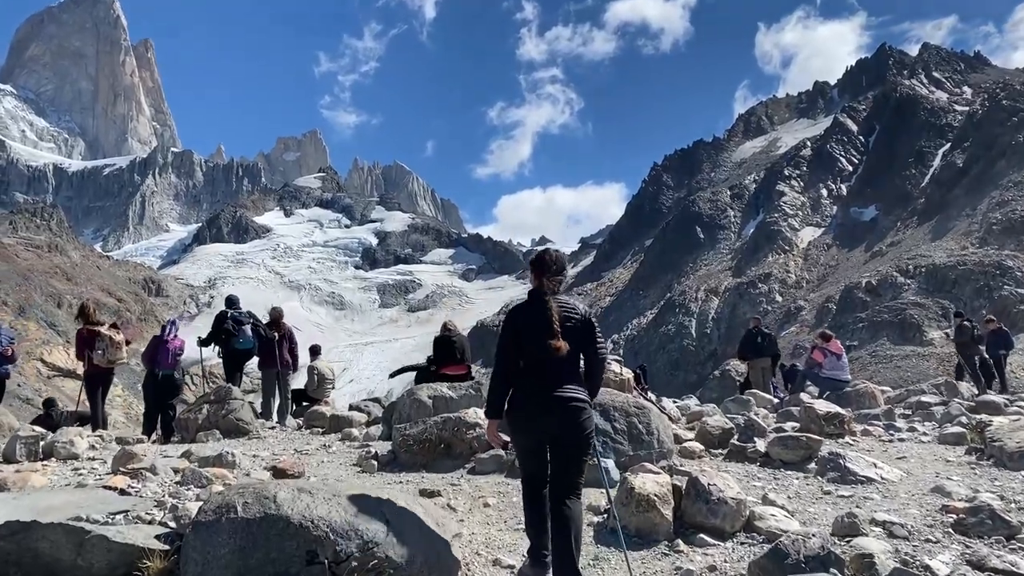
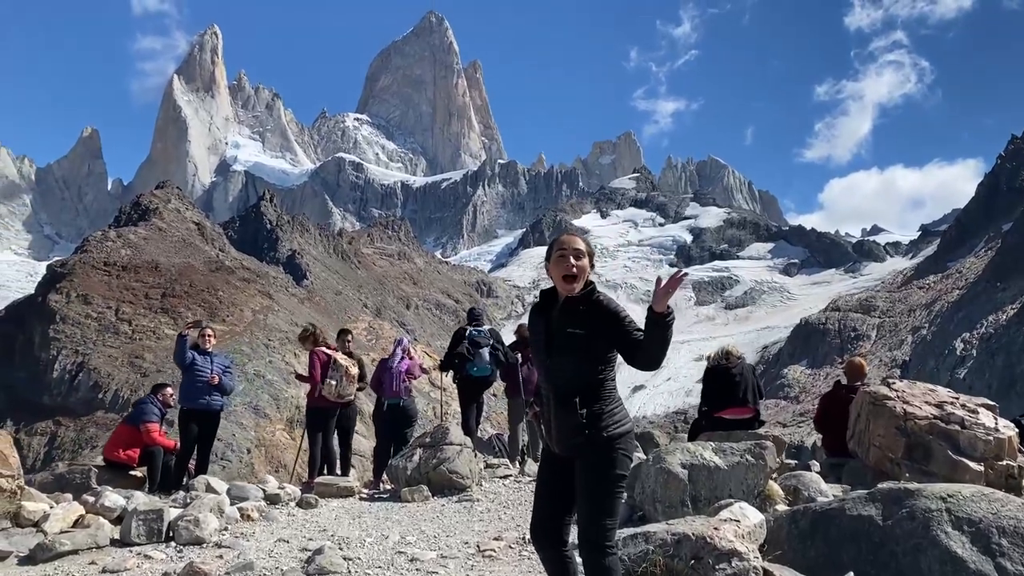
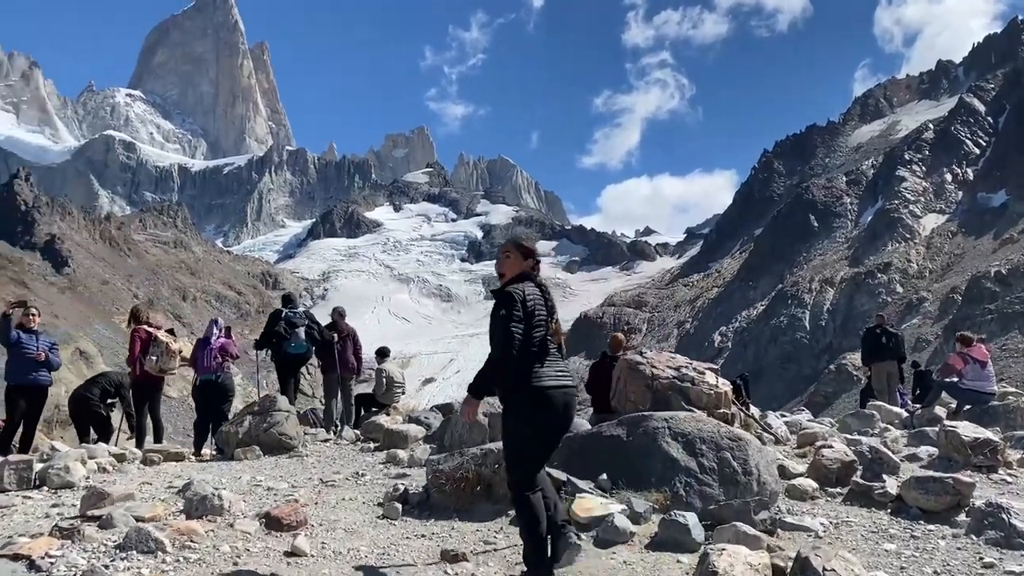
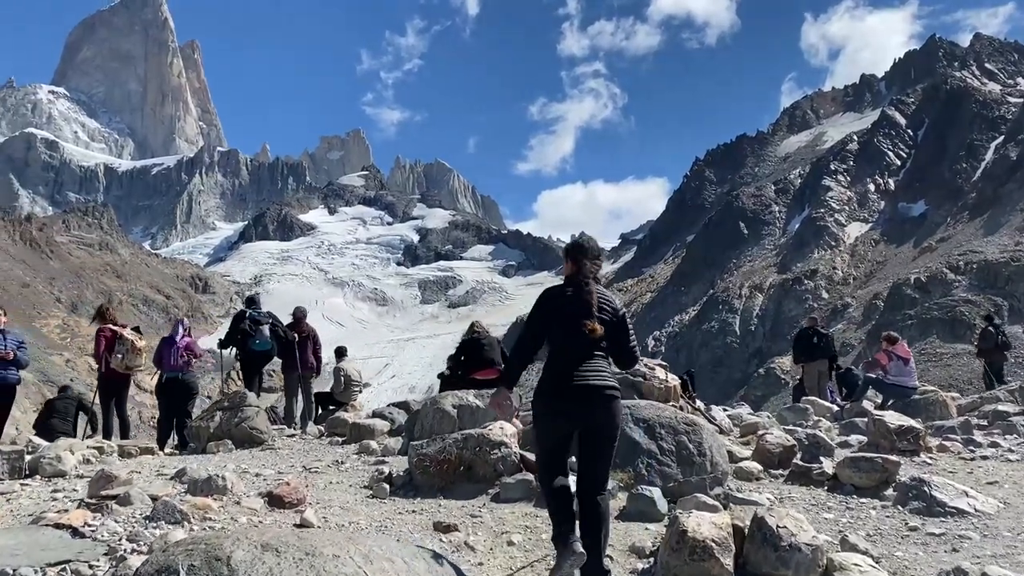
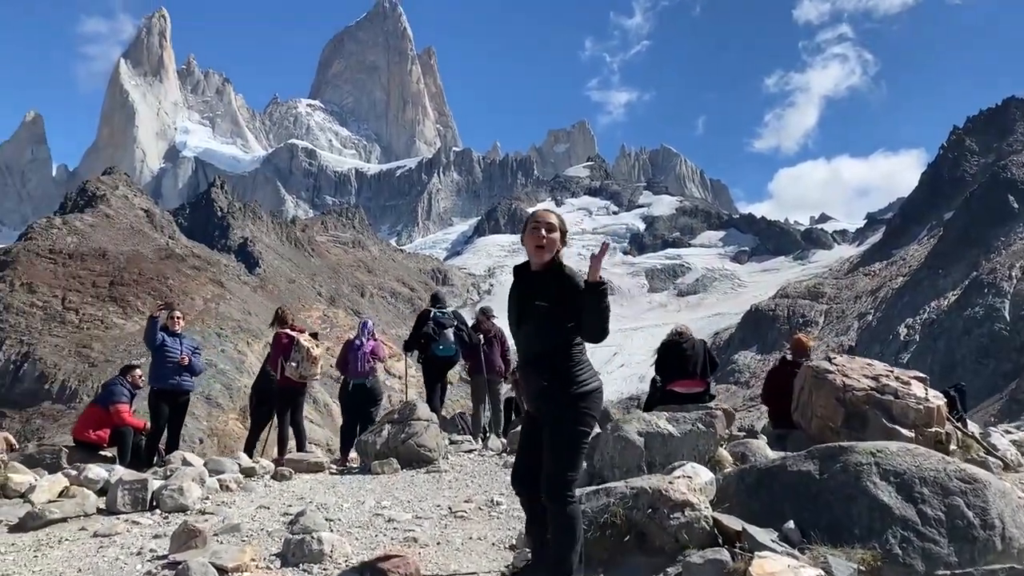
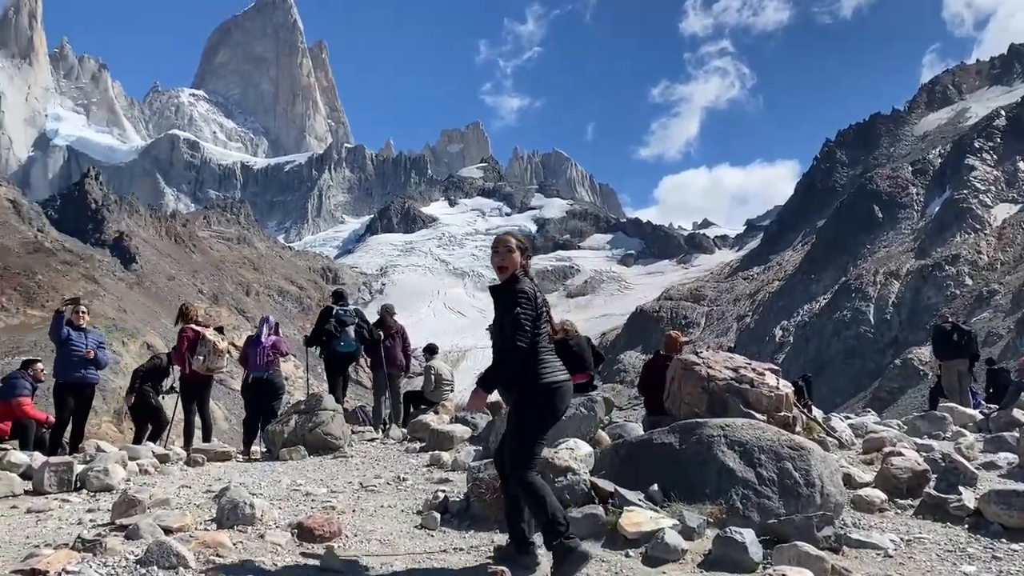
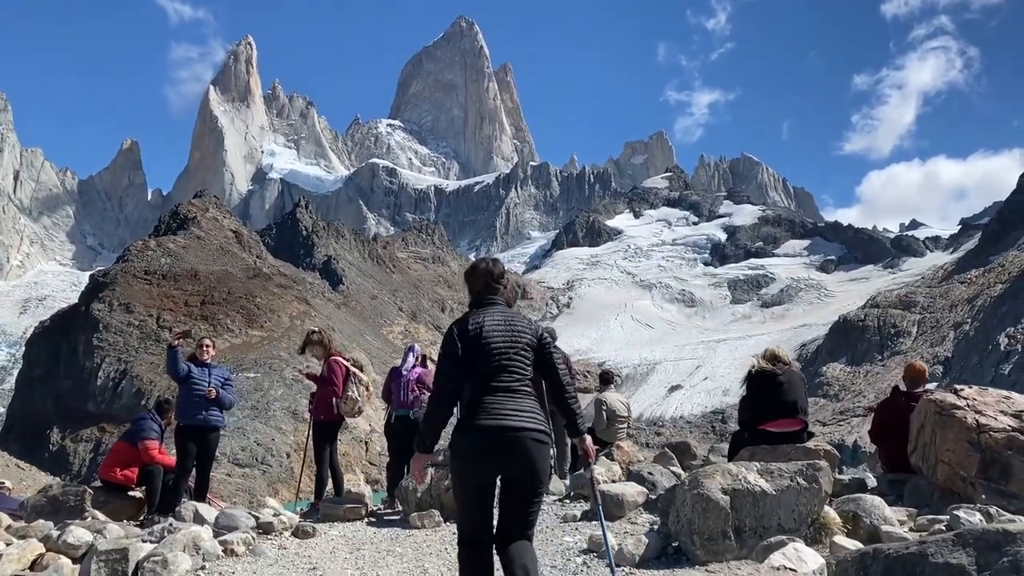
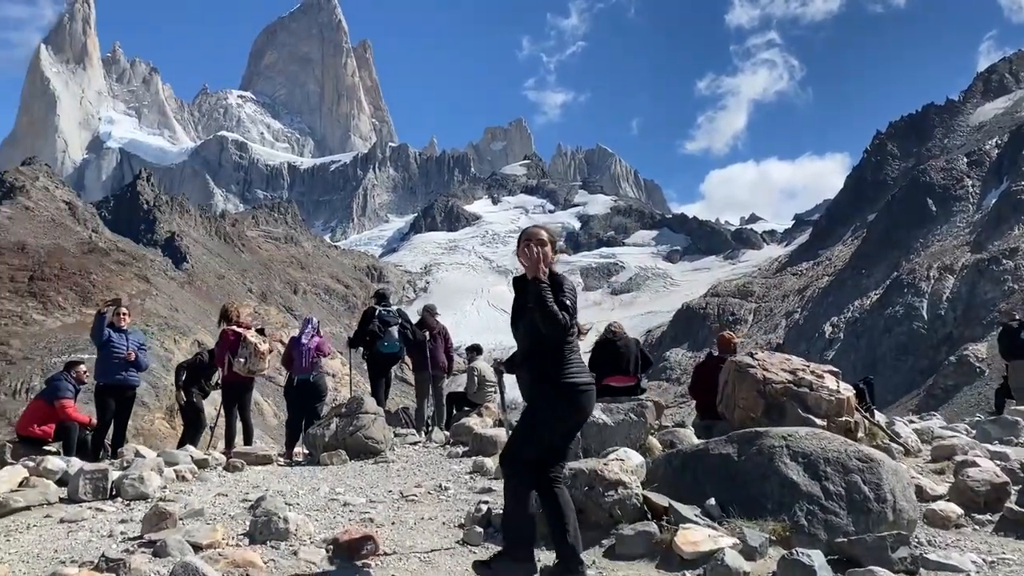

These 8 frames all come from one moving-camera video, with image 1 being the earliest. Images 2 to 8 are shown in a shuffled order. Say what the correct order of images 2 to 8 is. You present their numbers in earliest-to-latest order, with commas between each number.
4, 3, 6, 8, 5, 2, 7
